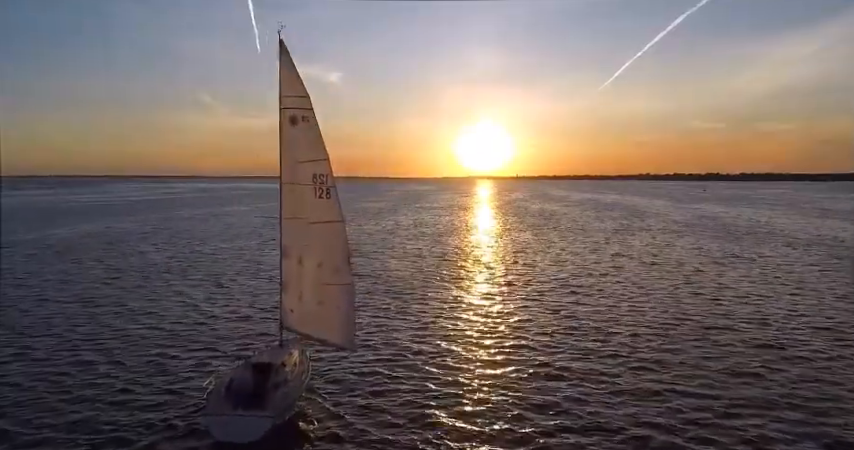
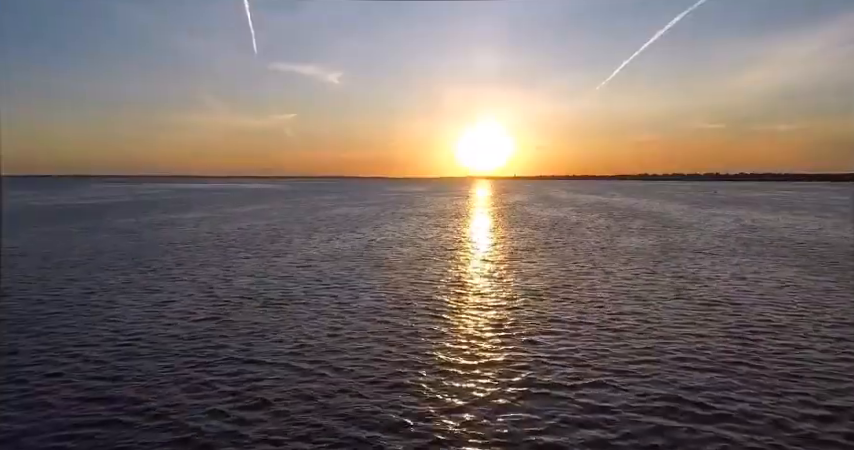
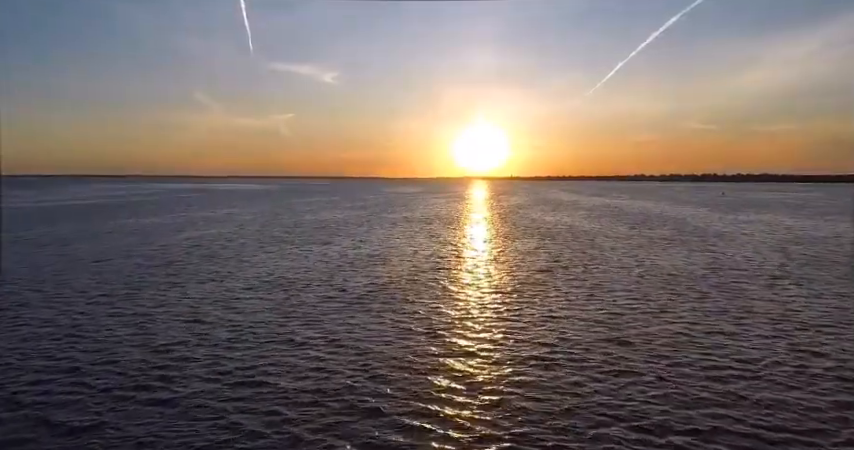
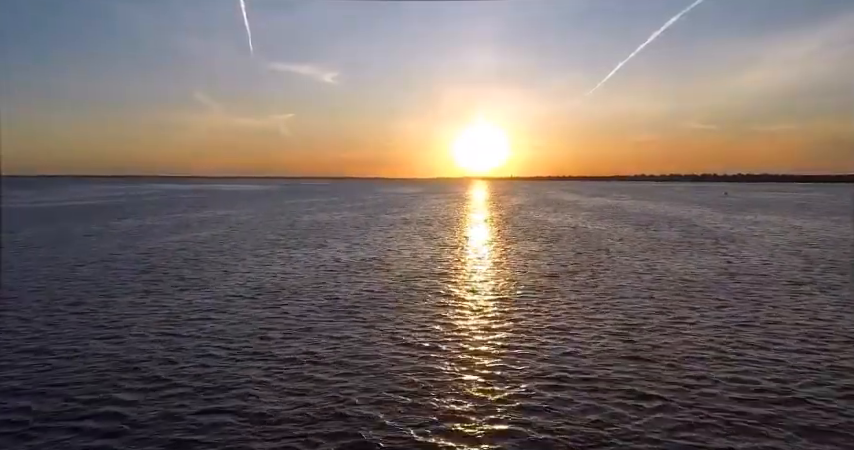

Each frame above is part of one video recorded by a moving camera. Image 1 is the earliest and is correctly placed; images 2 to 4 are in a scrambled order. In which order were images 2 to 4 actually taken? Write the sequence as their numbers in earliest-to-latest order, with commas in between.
2, 3, 4
